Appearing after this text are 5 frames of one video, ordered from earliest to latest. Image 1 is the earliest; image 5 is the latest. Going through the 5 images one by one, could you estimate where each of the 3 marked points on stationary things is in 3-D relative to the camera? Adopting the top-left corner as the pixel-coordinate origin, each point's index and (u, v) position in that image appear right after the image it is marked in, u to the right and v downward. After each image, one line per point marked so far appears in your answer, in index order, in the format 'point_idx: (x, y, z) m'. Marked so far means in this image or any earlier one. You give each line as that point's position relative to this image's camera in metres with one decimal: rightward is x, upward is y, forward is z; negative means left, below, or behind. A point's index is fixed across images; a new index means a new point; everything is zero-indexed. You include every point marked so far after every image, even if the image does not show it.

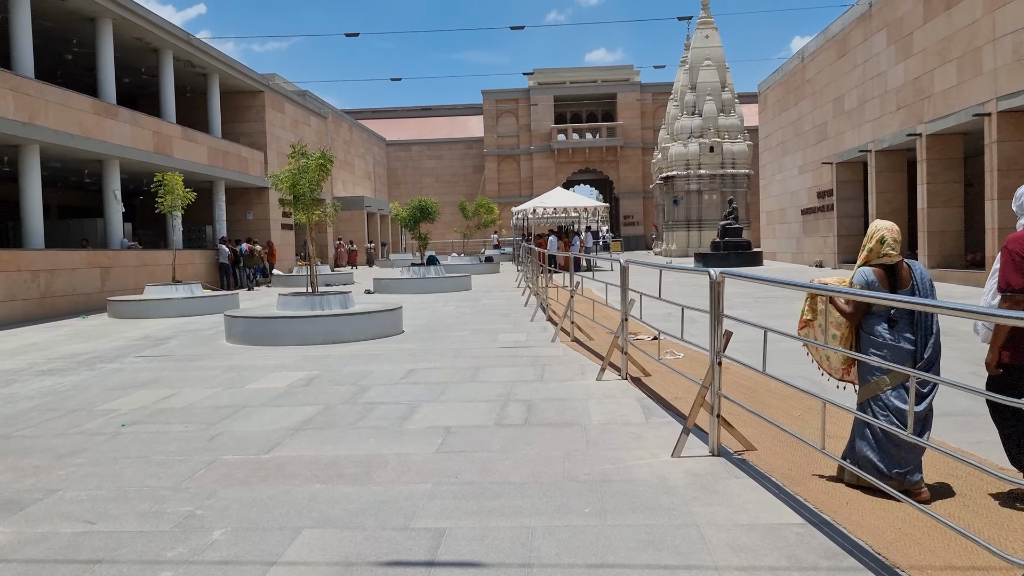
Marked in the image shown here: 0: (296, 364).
0: (-2.4, -0.9, +9.4) m
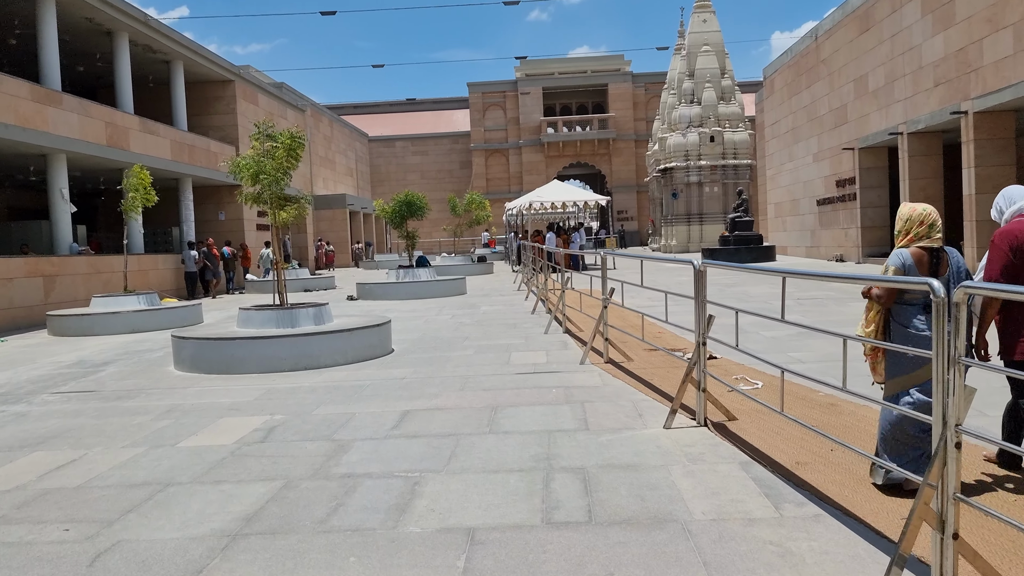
0: (-2.2, -1.0, +7.2) m
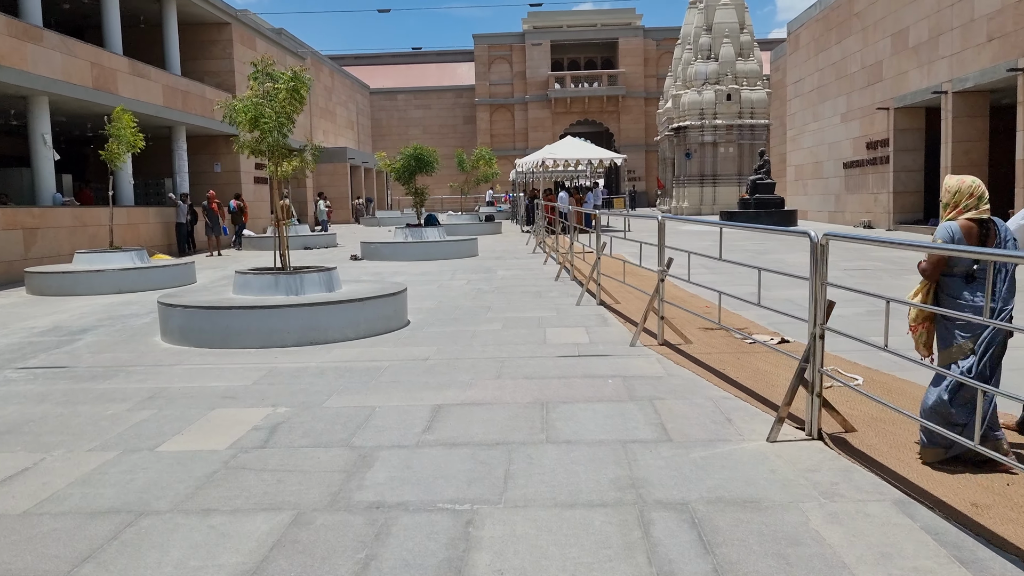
0: (-1.8, -0.7, +6.1) m
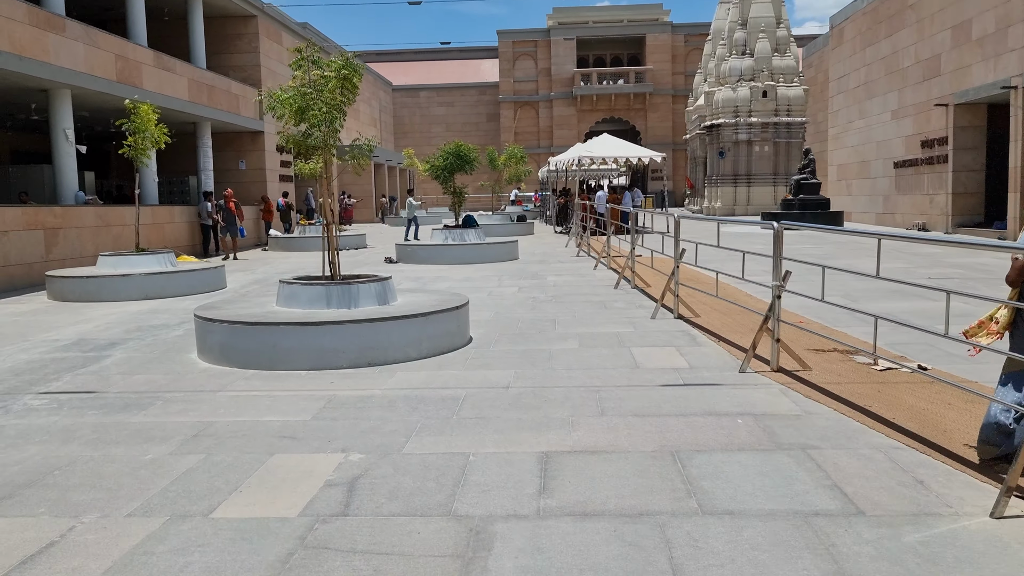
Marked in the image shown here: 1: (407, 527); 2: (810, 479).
0: (-1.2, -0.8, +5.1) m
1: (-0.4, -1.0, +3.6) m
2: (+1.4, -0.9, +4.0) m
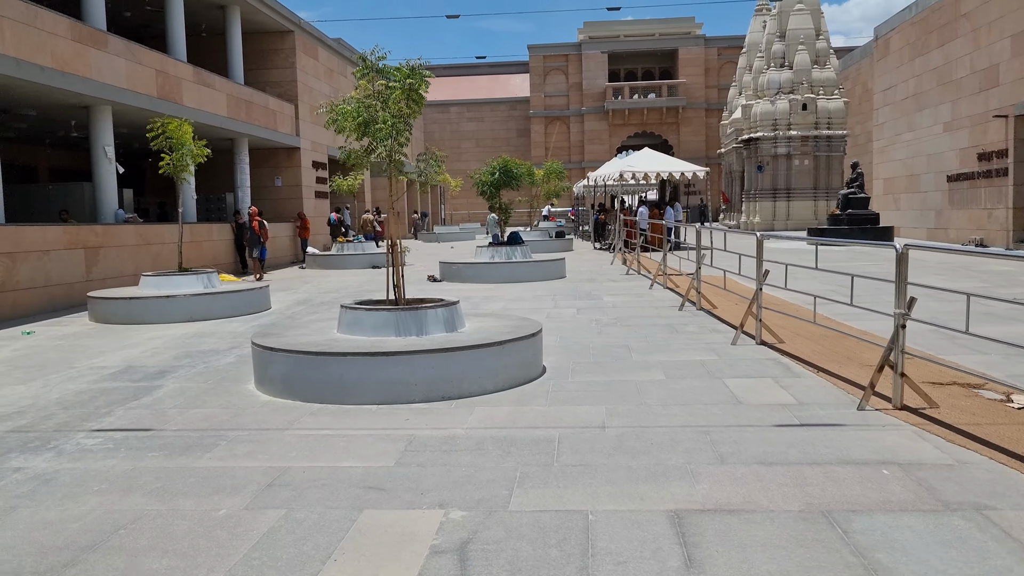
0: (-0.6, -1.0, +4.6) m
1: (+0.1, -1.2, +3.0) m
2: (+2.0, -1.1, +3.4) m
